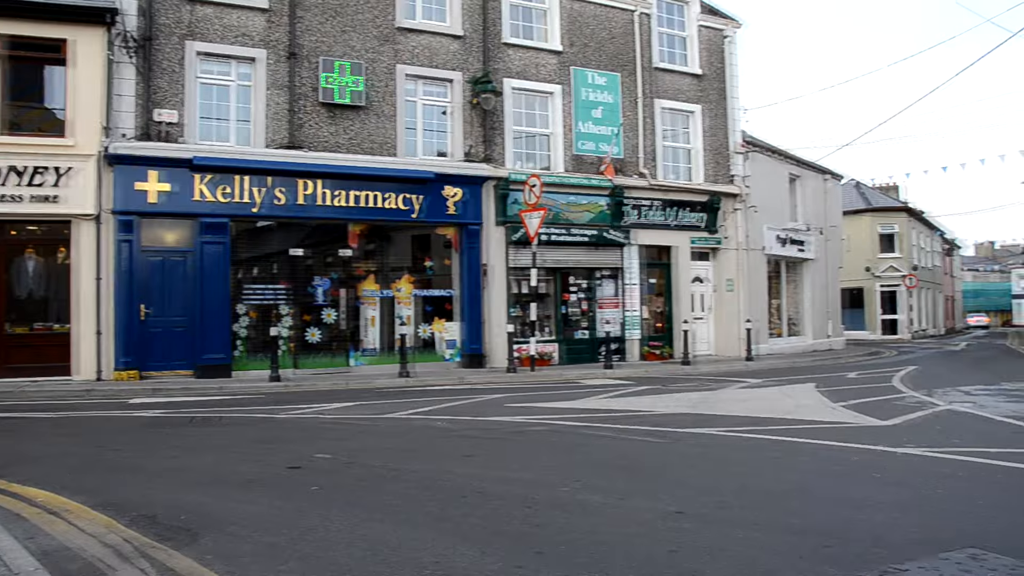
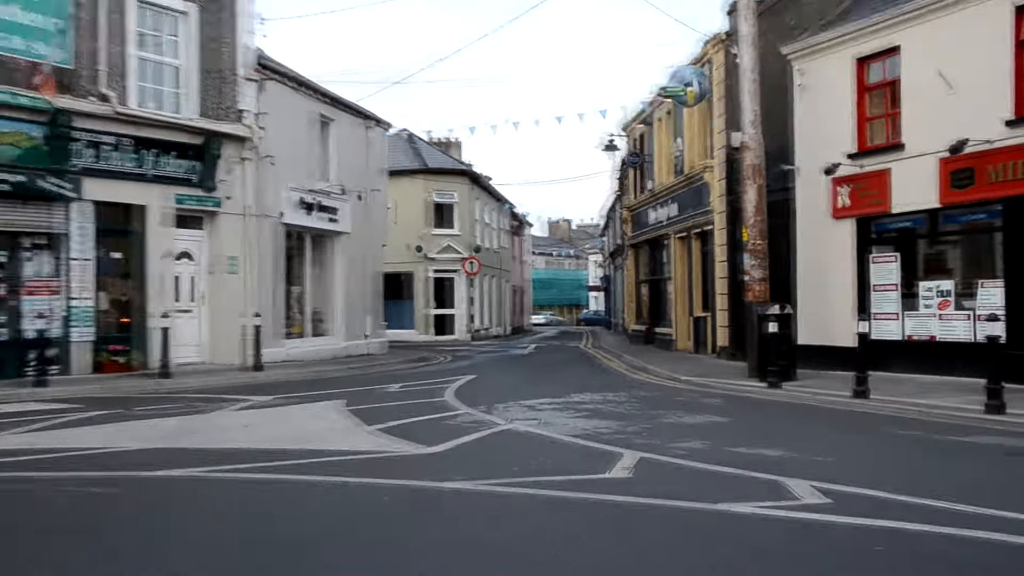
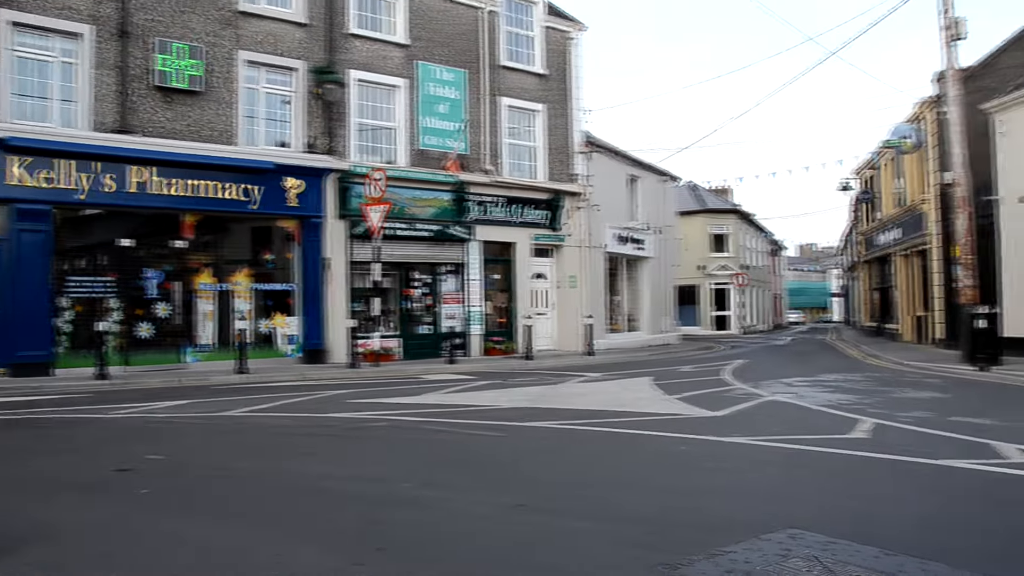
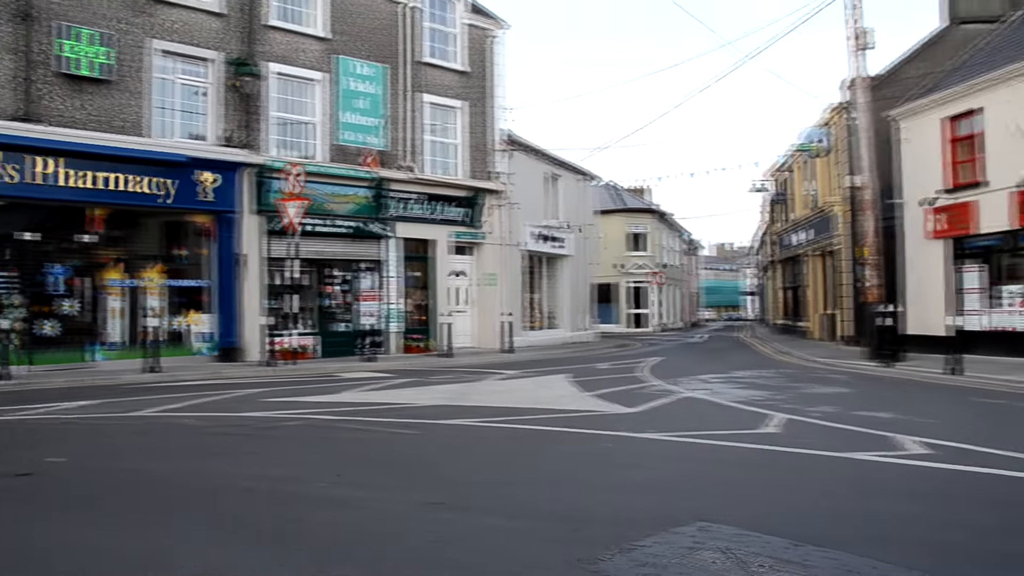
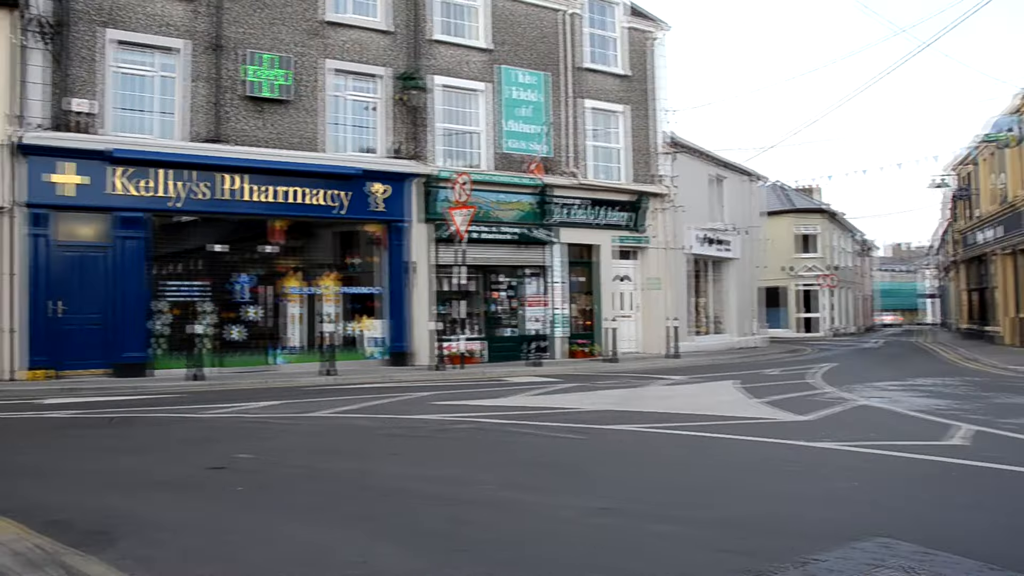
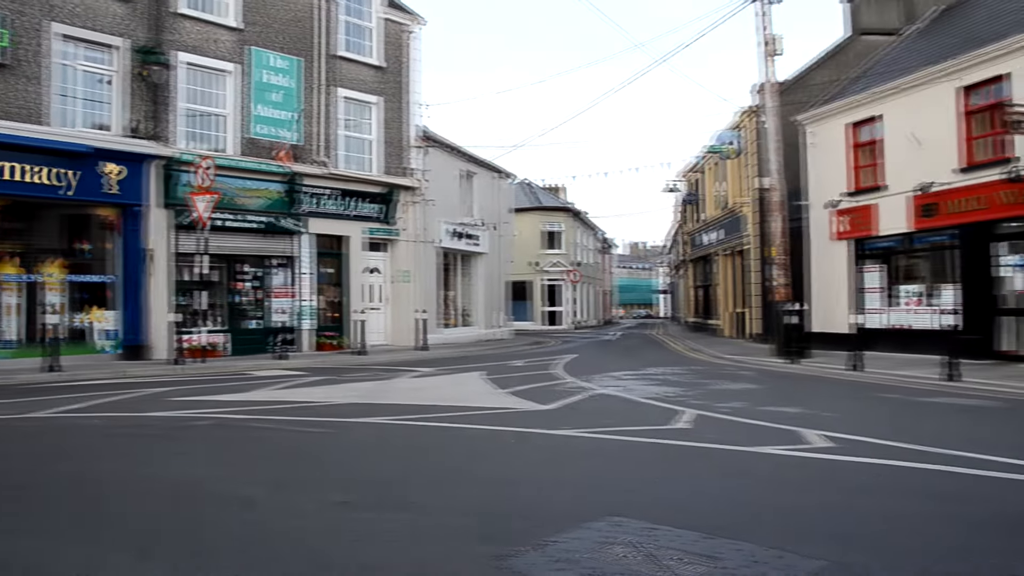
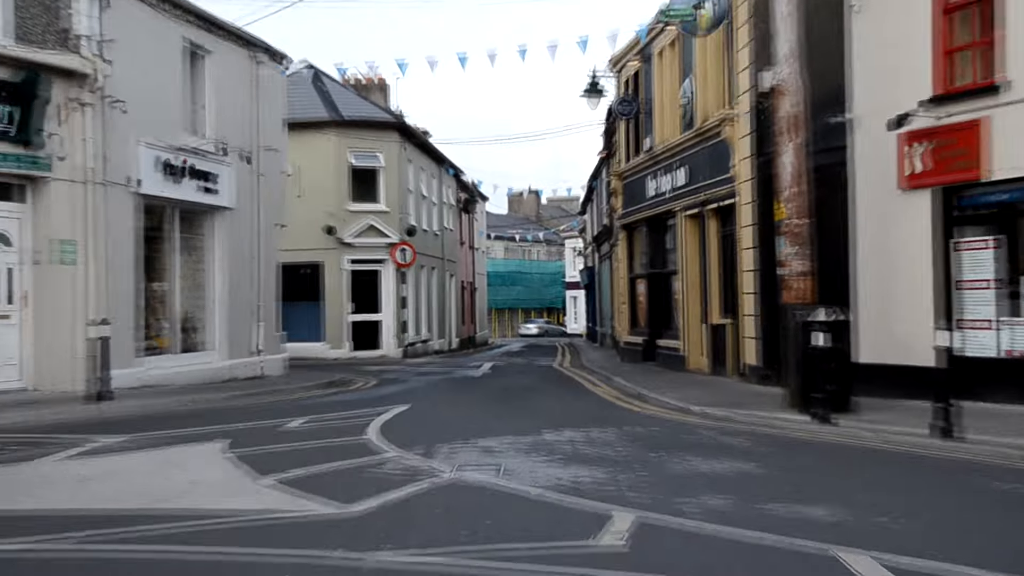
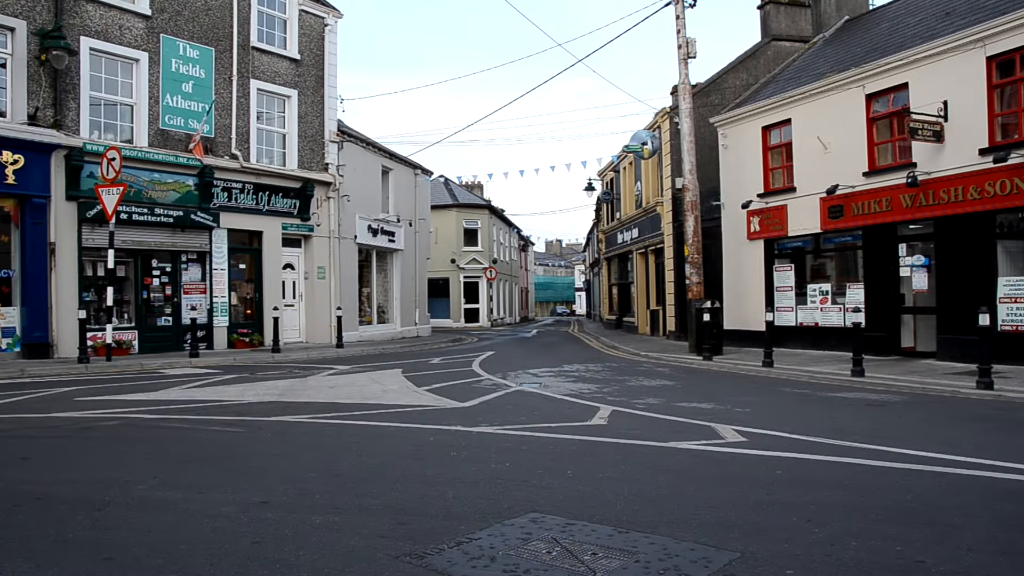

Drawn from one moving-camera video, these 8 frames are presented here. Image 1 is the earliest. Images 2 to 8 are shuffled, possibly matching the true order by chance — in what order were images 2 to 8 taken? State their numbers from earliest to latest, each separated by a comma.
5, 3, 4, 6, 8, 2, 7
